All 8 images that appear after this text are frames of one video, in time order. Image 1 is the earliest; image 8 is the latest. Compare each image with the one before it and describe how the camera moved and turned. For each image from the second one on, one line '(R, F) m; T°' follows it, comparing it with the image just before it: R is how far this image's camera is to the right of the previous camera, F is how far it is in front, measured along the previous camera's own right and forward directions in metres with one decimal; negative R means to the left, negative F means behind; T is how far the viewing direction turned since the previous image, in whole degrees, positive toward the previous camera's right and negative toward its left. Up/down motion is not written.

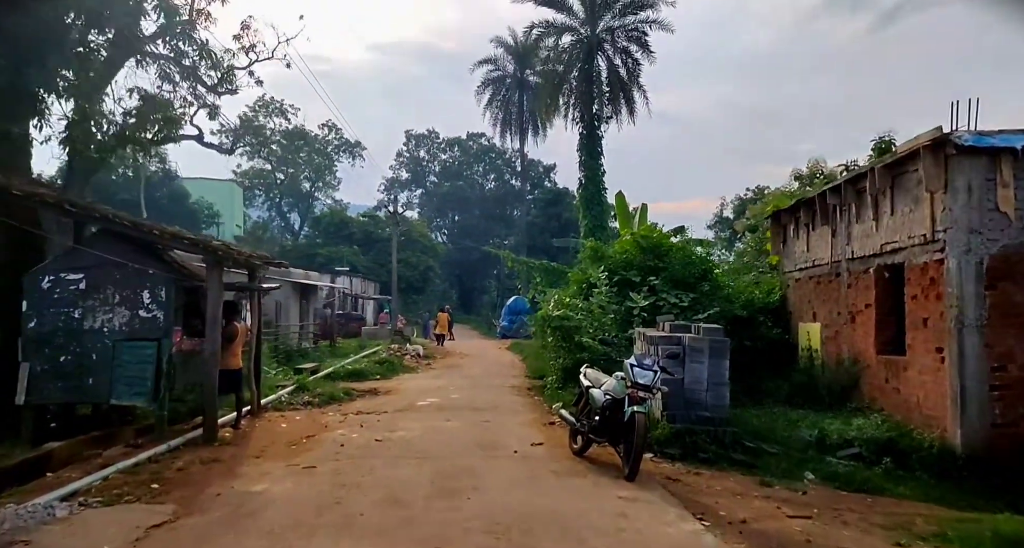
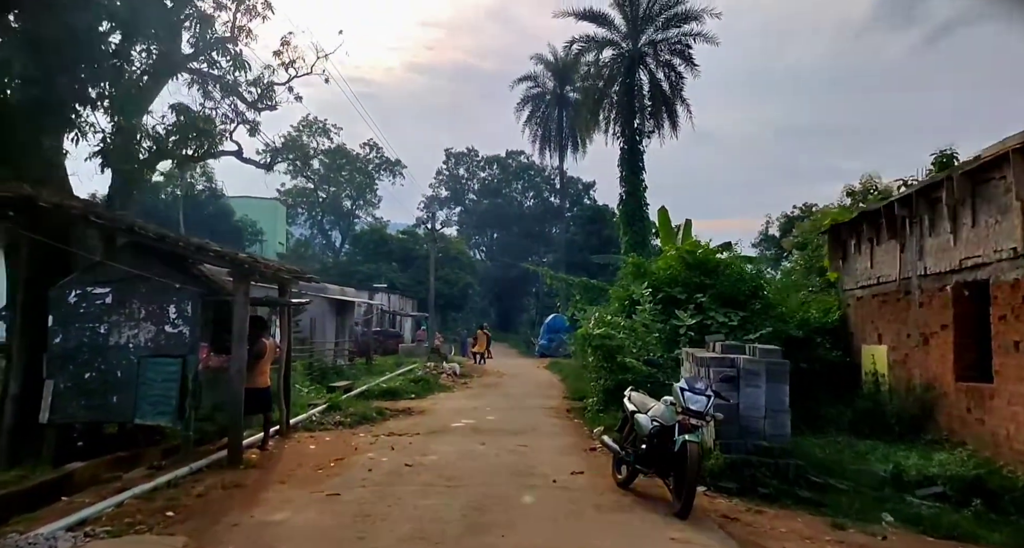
(0.0, +0.6) m; -3°
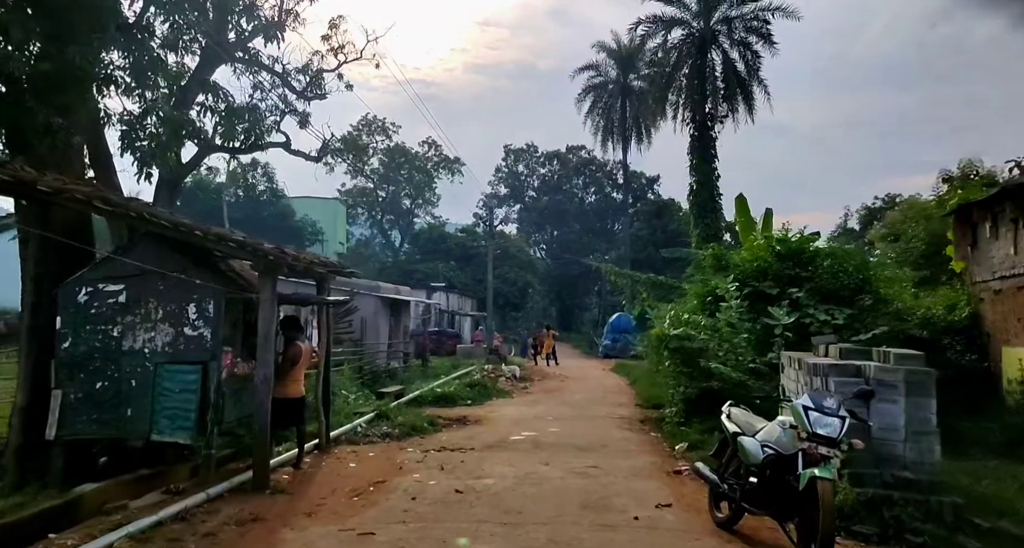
(-0.1, +1.5) m; -4°
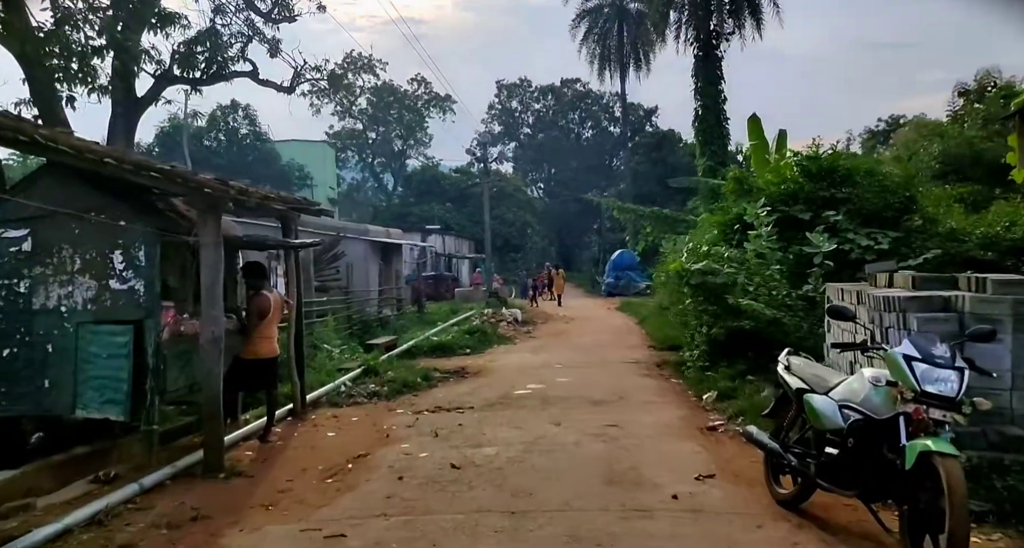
(0.0, +1.5) m; 0°
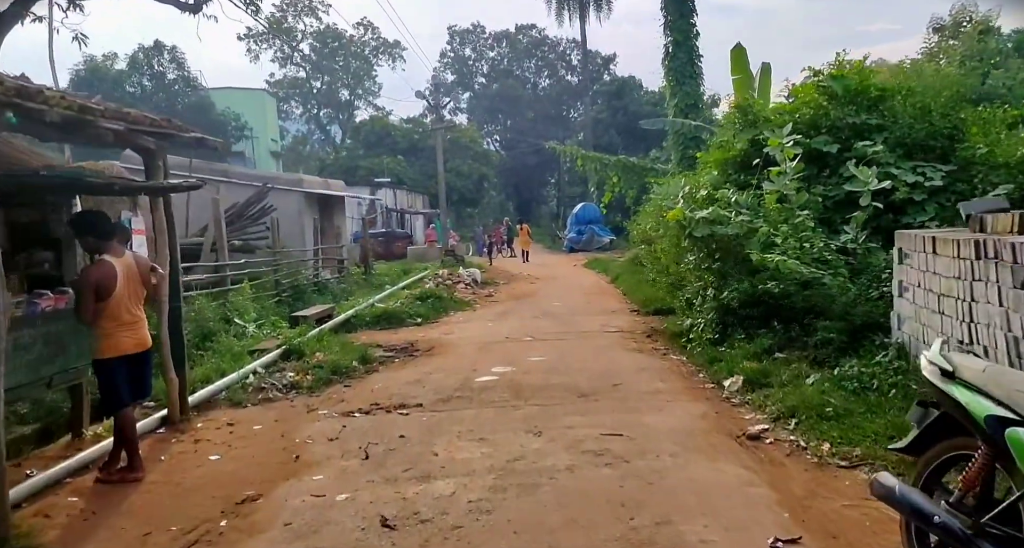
(0.0, +2.4) m; +3°
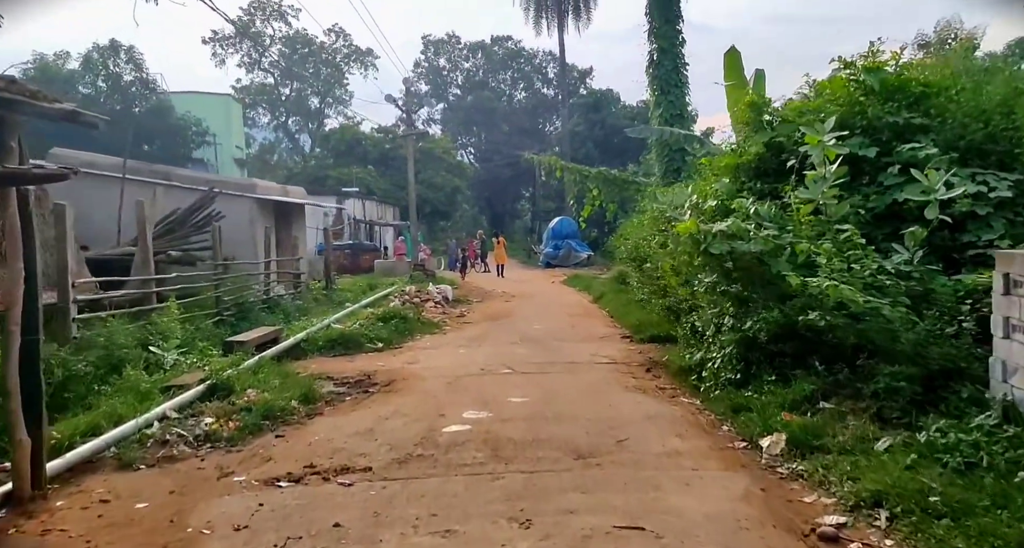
(0.0, +1.6) m; +2°
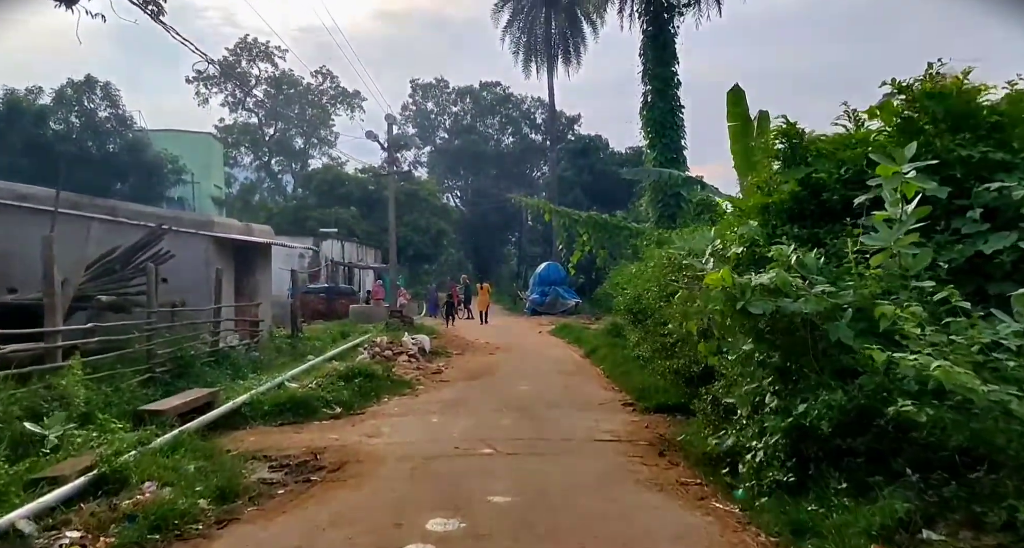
(0.0, +1.7) m; +1°
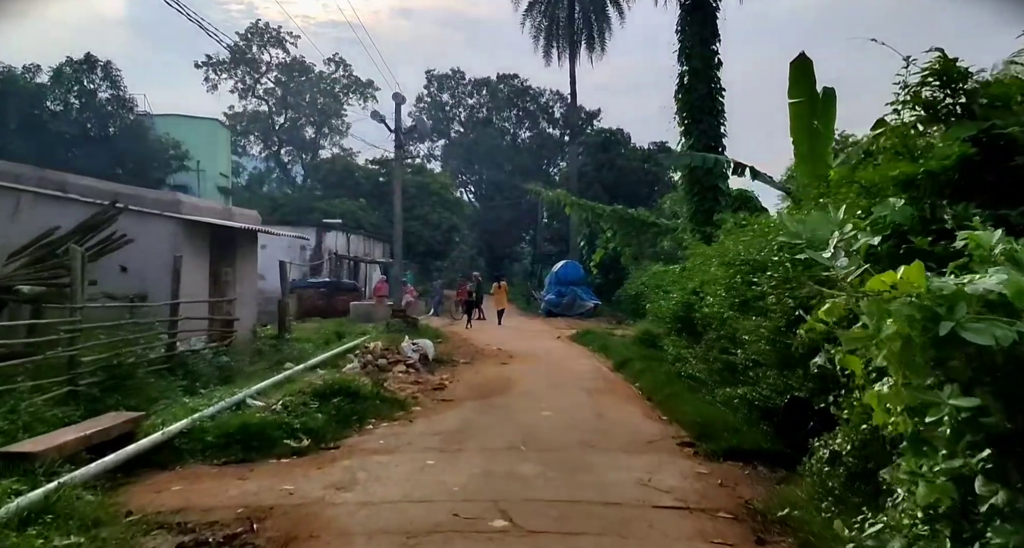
(-0.1, +2.4) m; -1°
